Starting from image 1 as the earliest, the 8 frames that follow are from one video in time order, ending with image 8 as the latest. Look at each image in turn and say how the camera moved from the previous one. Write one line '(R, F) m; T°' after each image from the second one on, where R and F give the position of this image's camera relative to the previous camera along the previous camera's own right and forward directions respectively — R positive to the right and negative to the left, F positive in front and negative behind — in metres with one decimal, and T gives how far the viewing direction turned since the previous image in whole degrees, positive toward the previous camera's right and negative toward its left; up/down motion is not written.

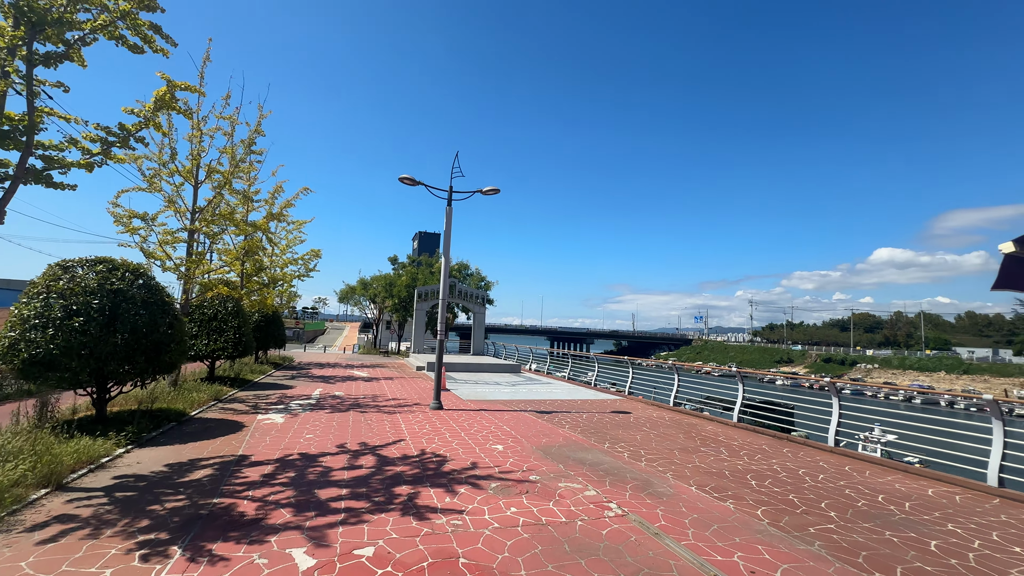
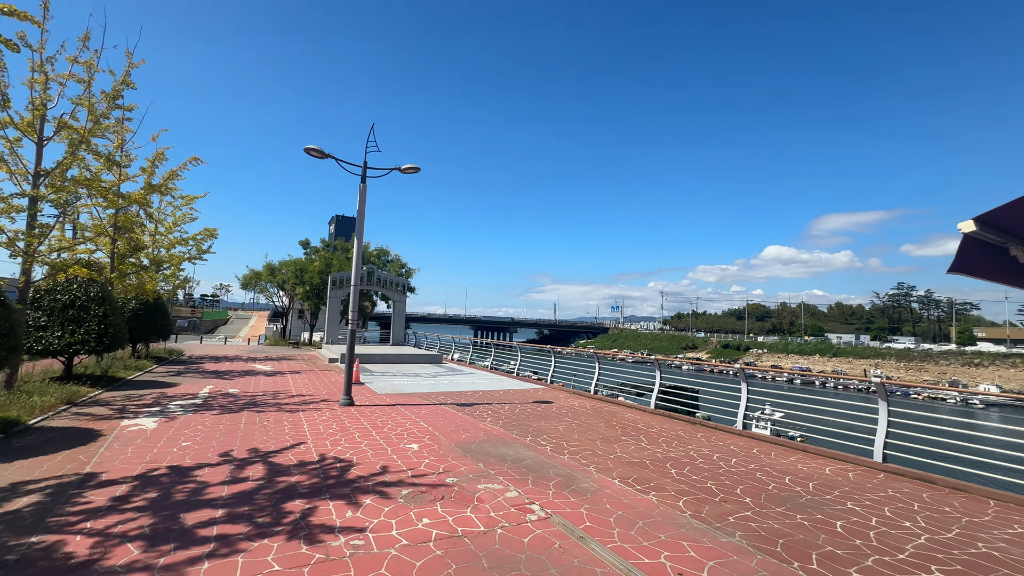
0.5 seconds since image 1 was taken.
(+0.1, +0.3) m; +10°
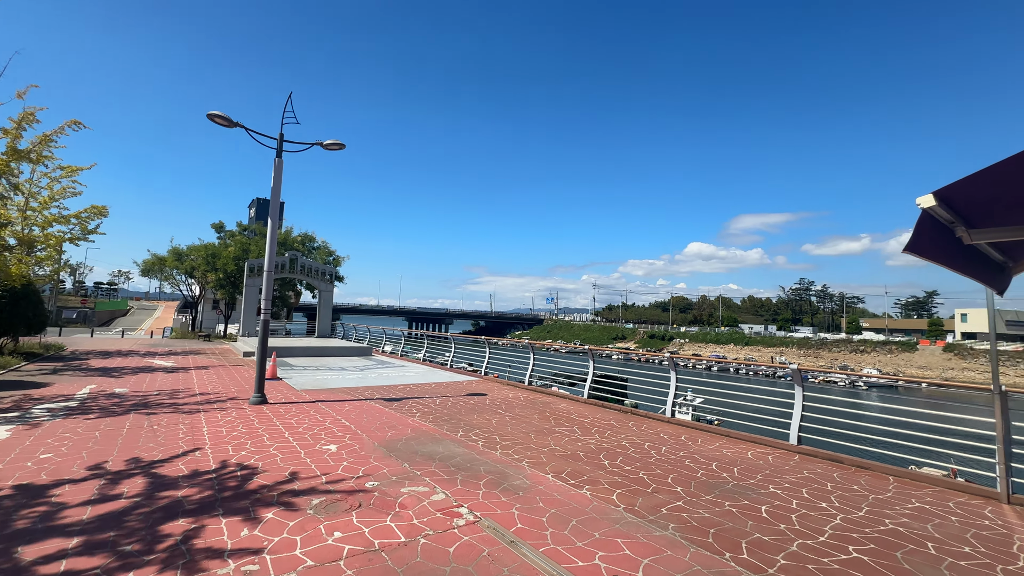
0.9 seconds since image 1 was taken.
(0.0, +0.2) m; +8°
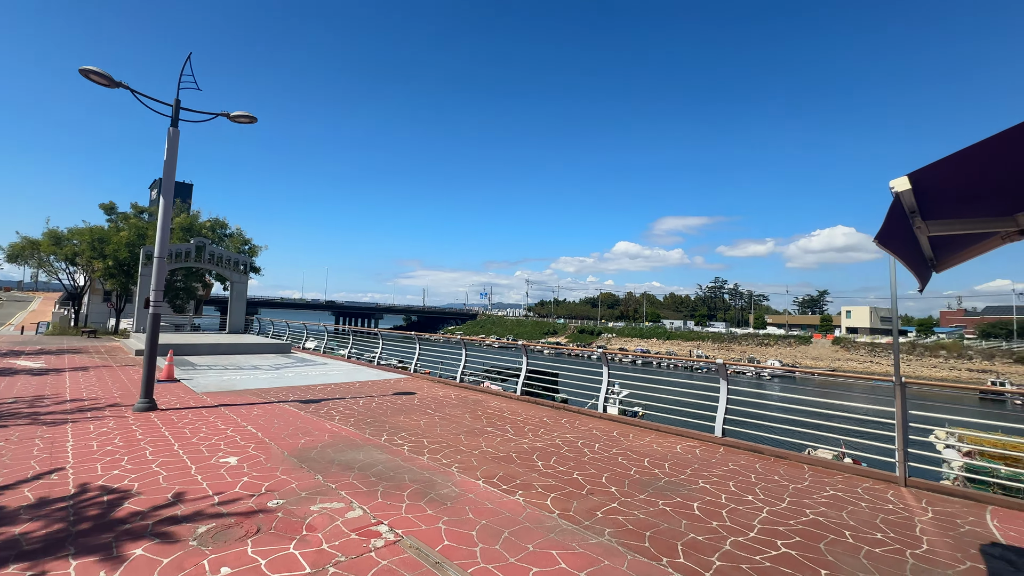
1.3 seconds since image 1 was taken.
(0.0, +0.2) m; +8°
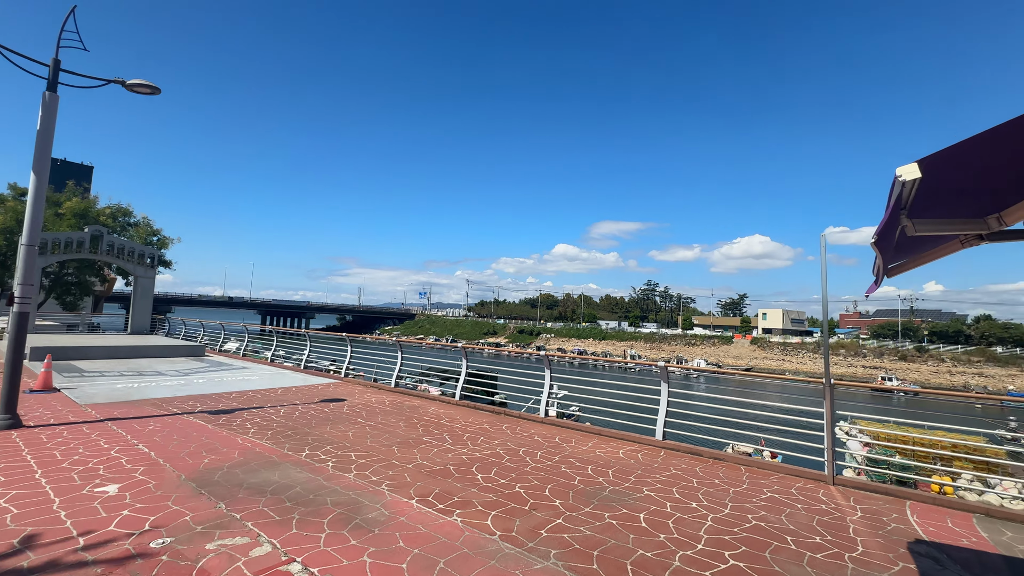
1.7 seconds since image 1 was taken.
(0.0, +0.3) m; +8°
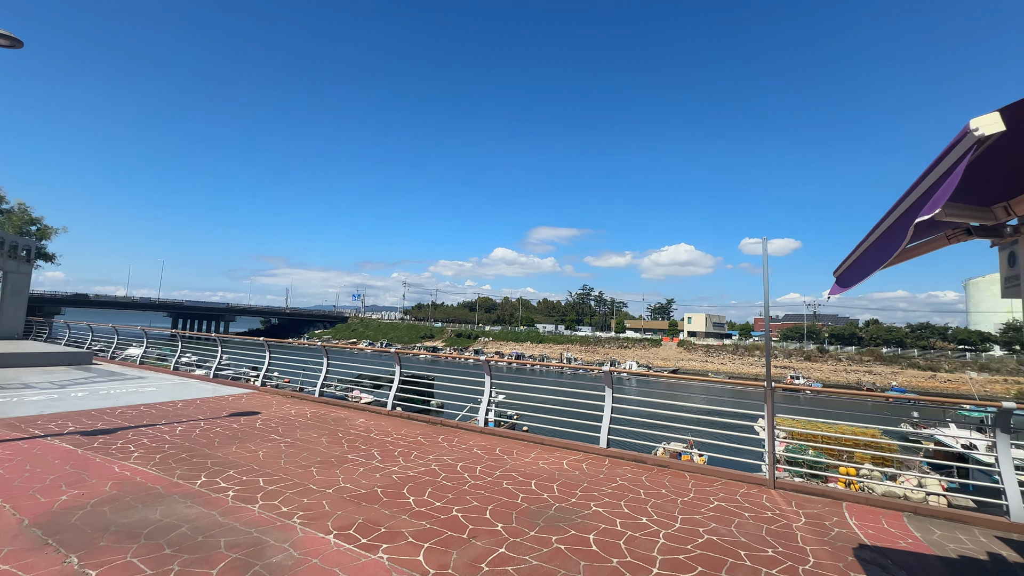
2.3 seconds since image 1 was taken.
(0.0, +0.3) m; +8°
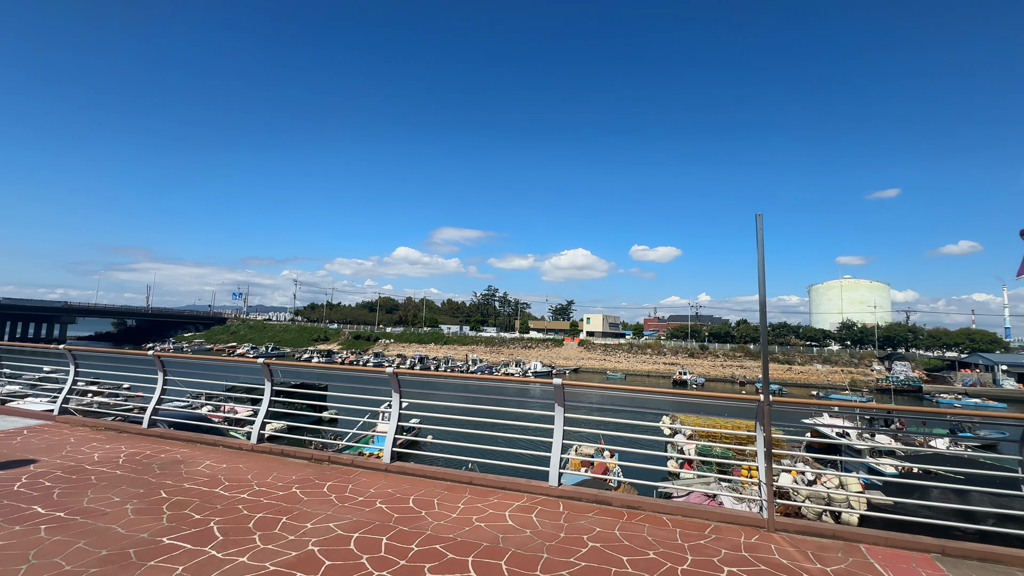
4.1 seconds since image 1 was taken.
(-0.1, +1.2) m; +12°
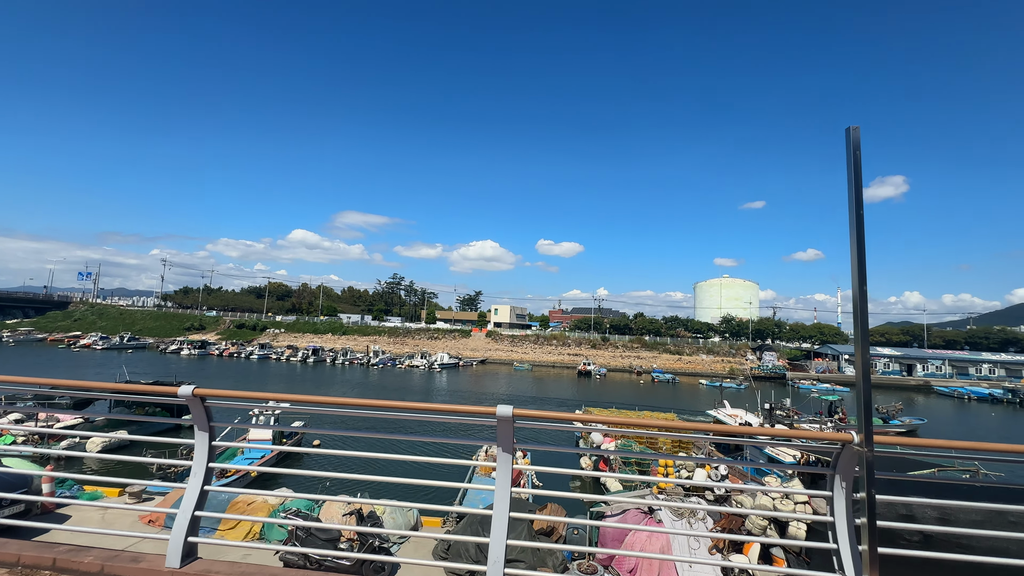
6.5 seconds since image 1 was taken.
(0.0, +1.5) m; +12°
